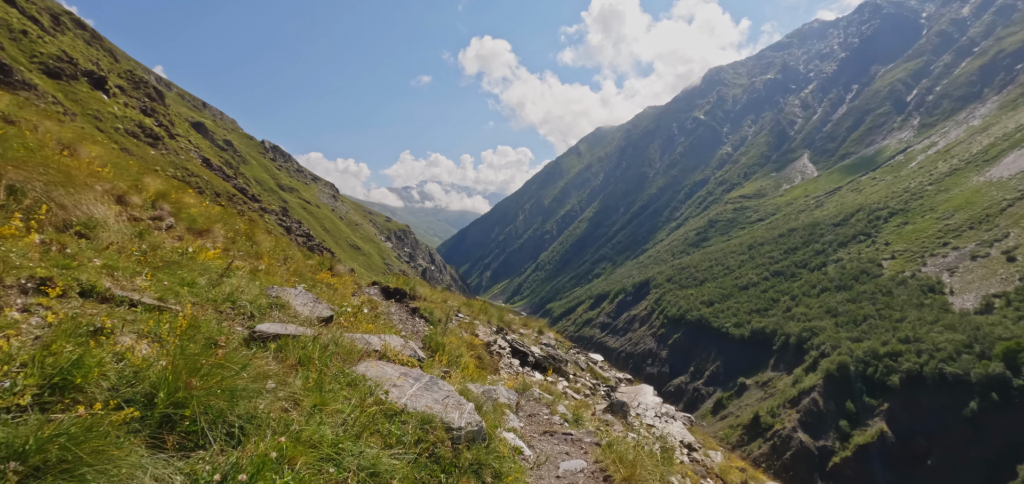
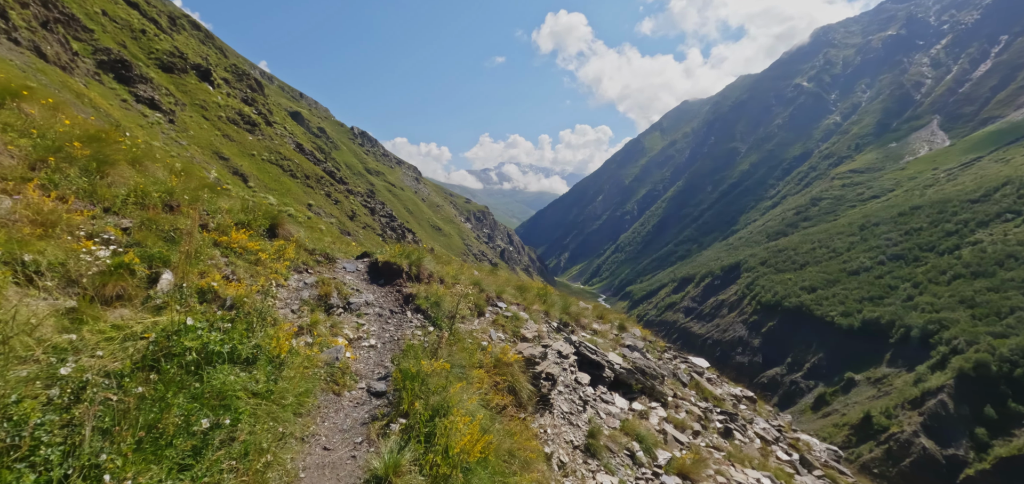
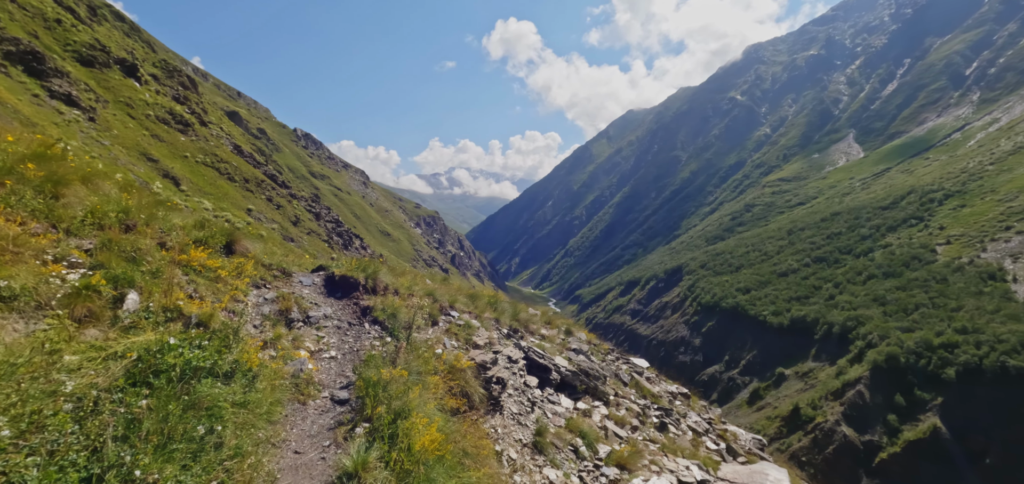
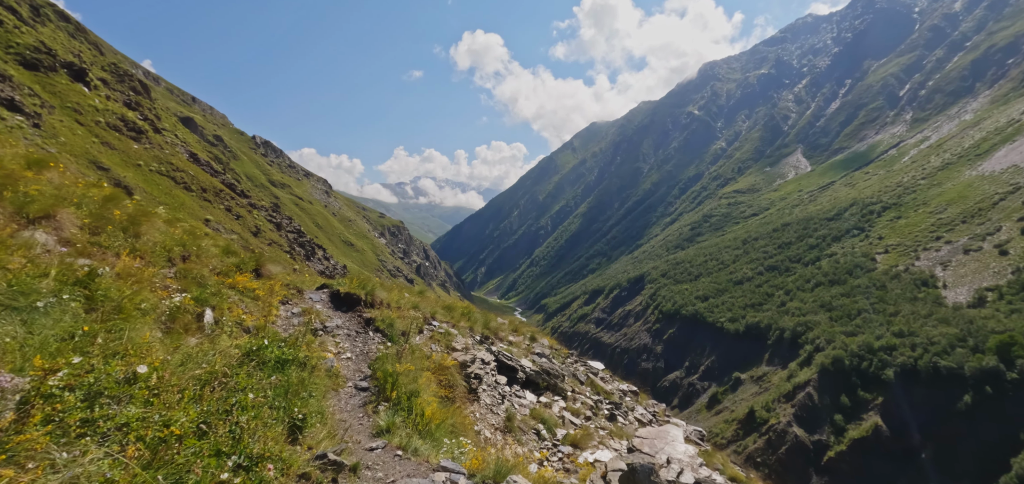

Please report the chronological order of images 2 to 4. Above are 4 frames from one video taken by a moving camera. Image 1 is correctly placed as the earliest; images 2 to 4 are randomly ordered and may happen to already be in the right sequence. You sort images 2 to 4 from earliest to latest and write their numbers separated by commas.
4, 3, 2
